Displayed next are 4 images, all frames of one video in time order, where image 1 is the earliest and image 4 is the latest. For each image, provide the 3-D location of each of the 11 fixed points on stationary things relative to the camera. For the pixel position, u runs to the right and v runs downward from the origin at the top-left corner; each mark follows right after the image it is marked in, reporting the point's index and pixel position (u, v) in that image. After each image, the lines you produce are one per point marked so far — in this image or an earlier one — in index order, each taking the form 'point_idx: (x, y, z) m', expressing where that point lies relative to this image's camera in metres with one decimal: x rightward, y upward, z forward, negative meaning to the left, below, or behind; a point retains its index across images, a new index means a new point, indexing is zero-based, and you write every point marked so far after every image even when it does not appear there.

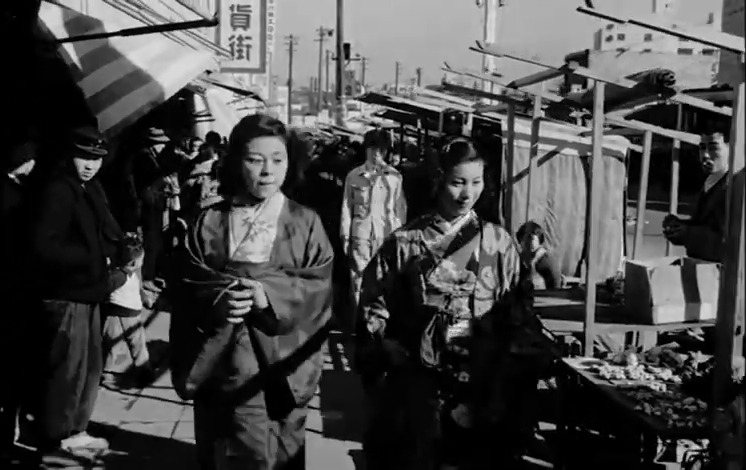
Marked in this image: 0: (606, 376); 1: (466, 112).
0: (+1.1, -0.7, +4.0) m
1: (+0.9, +1.2, +8.6) m
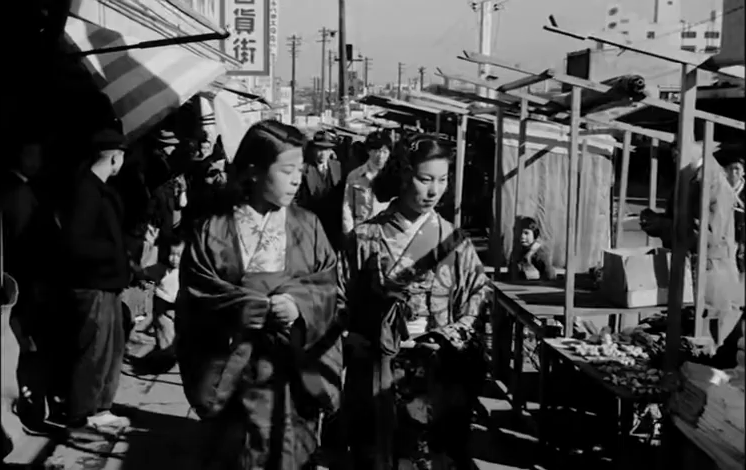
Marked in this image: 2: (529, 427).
0: (+1.1, -0.6, +4.4) m
1: (+0.9, +1.3, +9.0) m
2: (+1.0, -1.2, +5.6) m
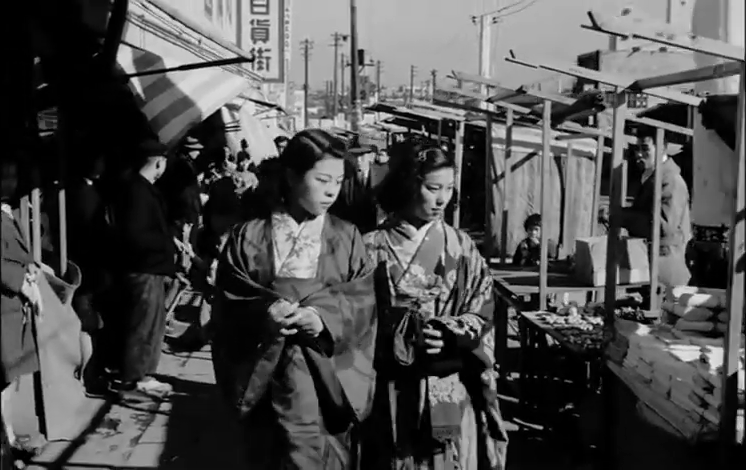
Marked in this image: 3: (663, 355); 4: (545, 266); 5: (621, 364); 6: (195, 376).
0: (+1.1, -0.5, +5.3) m
1: (+1.0, +1.3, +9.9) m
2: (+1.1, -1.2, +6.5) m
3: (+1.2, -0.5, +3.5) m
4: (+1.2, -0.2, +5.8) m
5: (+1.1, -0.6, +3.9) m
6: (-1.4, -1.1, +6.8) m
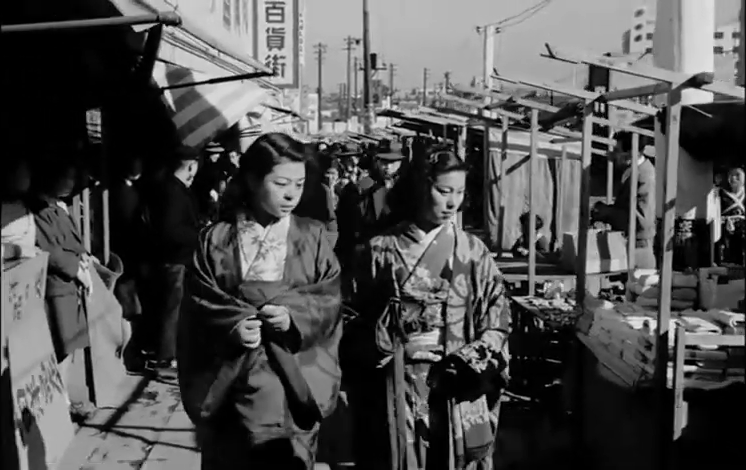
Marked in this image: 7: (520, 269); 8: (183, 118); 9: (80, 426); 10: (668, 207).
0: (+1.2, -0.5, +6.1) m
1: (+1.1, +1.4, +10.7) m
2: (+1.1, -1.1, +7.2) m
3: (+1.2, -0.4, +4.2) m
4: (+1.2, -0.2, +6.5) m
5: (+1.2, -0.5, +4.6) m
6: (-1.4, -1.1, +7.6) m
7: (+1.2, -0.3, +7.1) m
8: (-1.6, +1.0, +7.5) m
9: (-1.9, -1.3, +5.6) m
10: (+1.3, +0.1, +3.6) m
